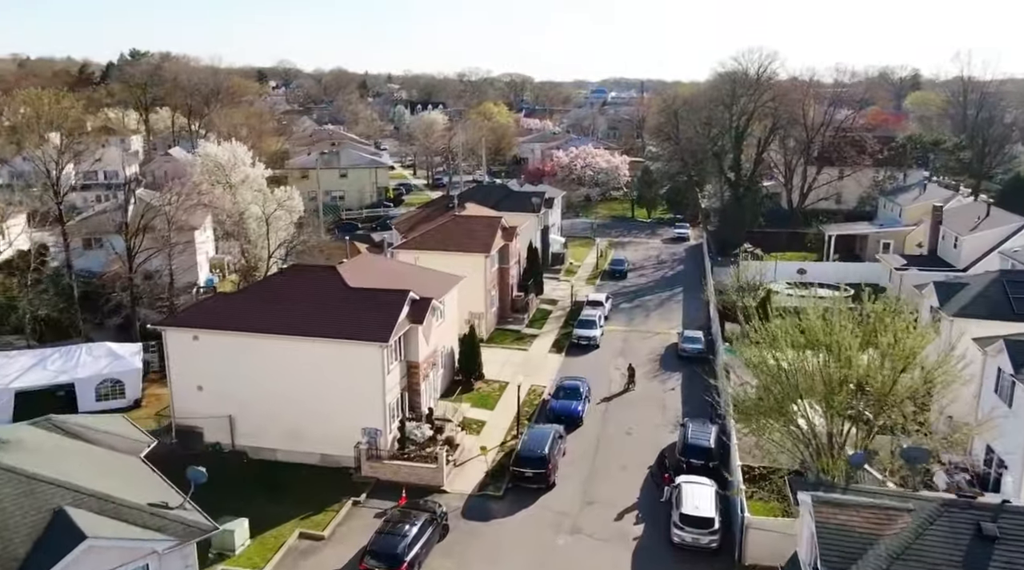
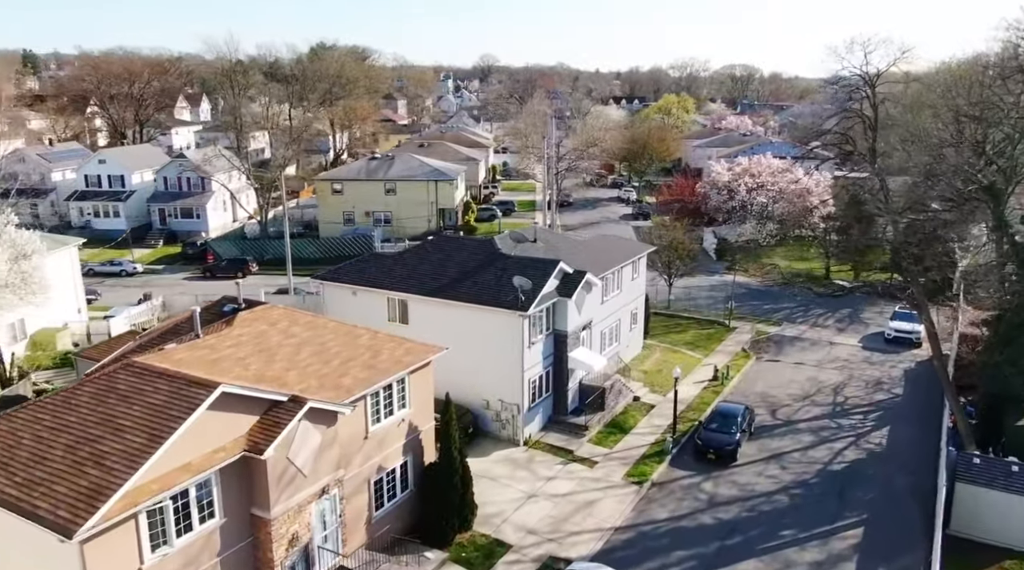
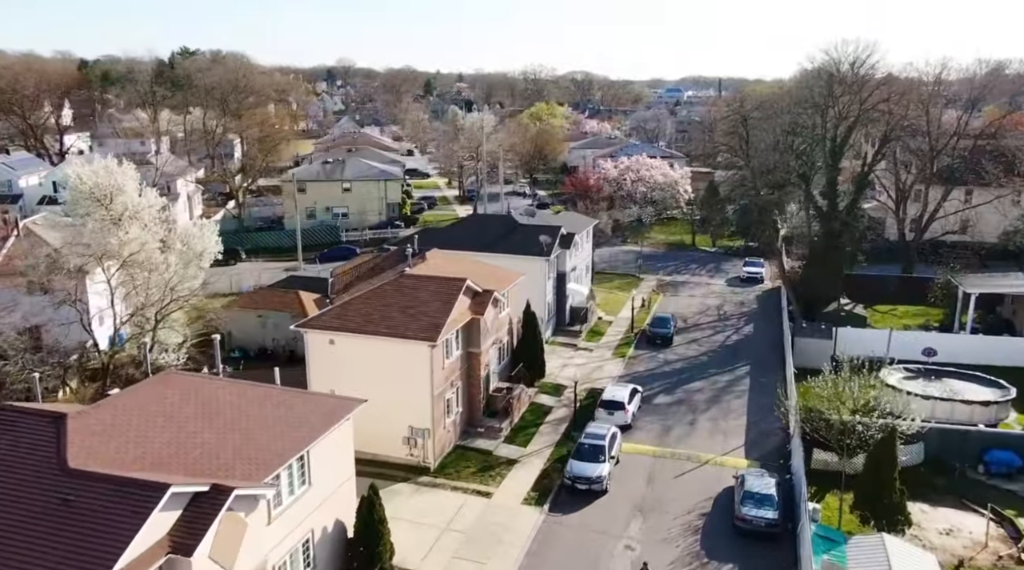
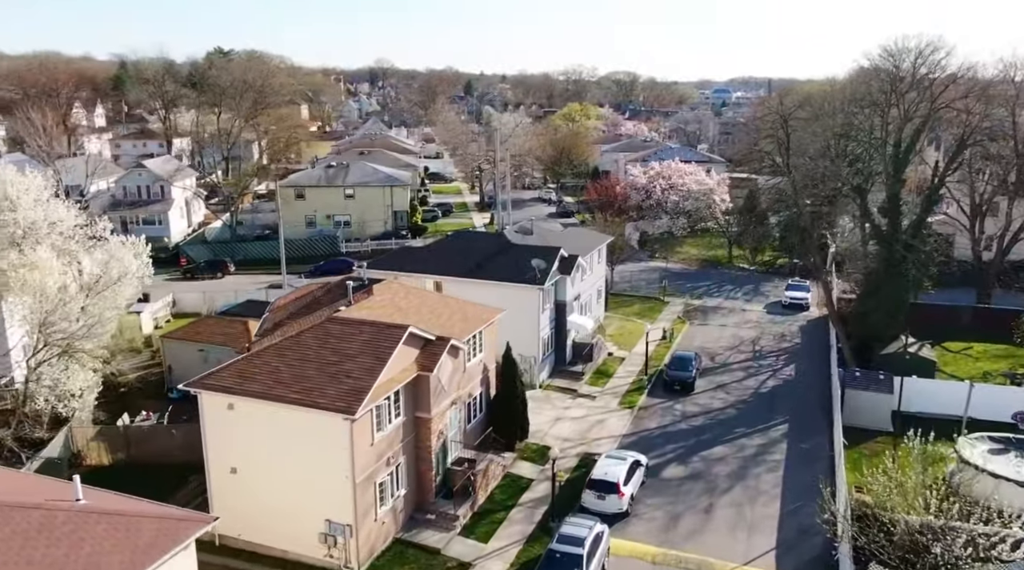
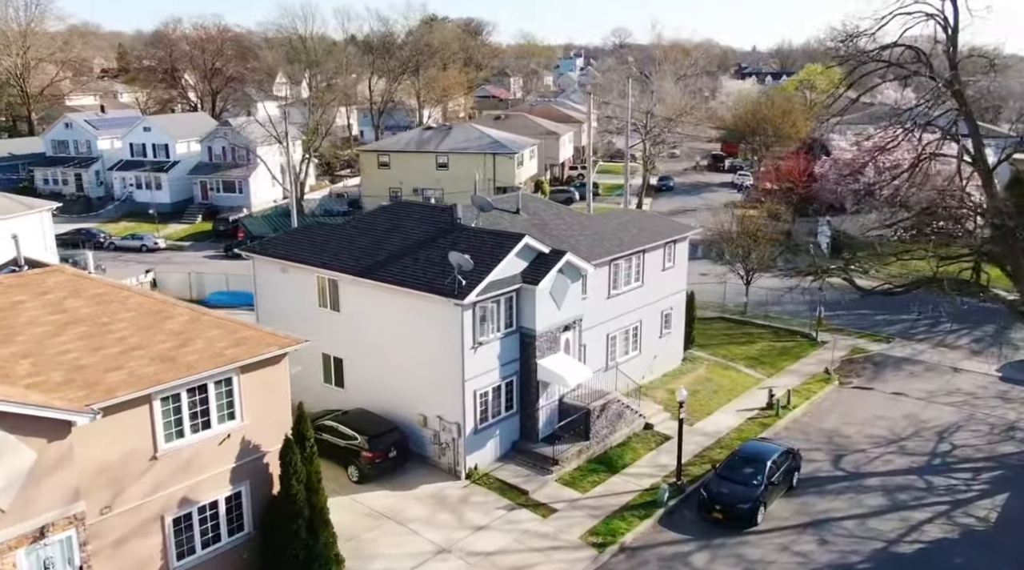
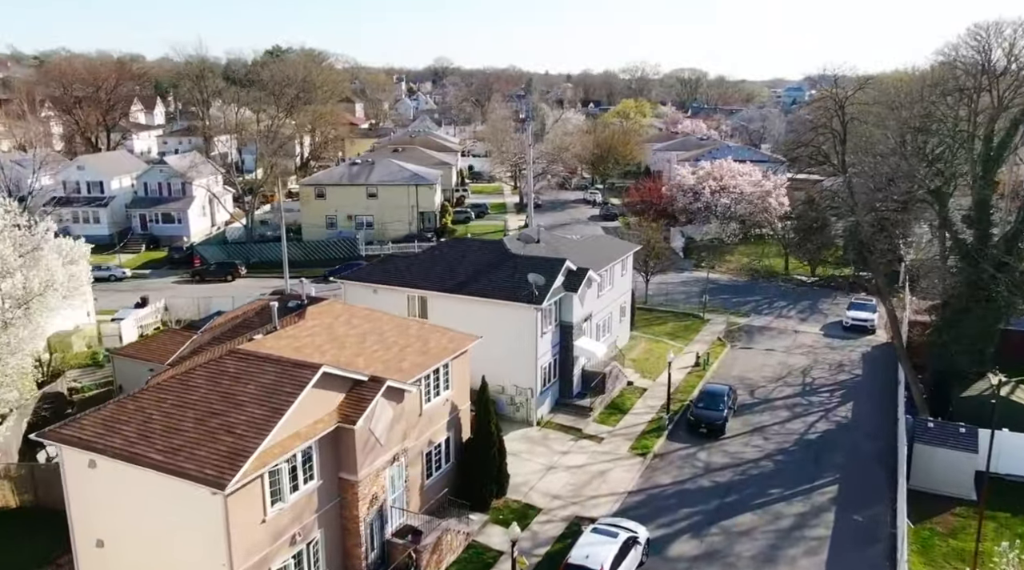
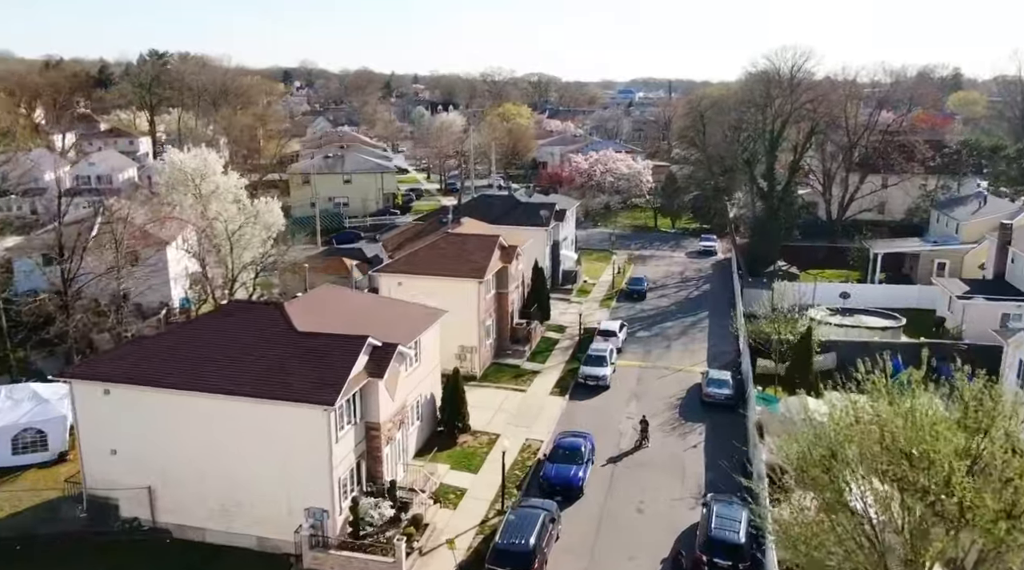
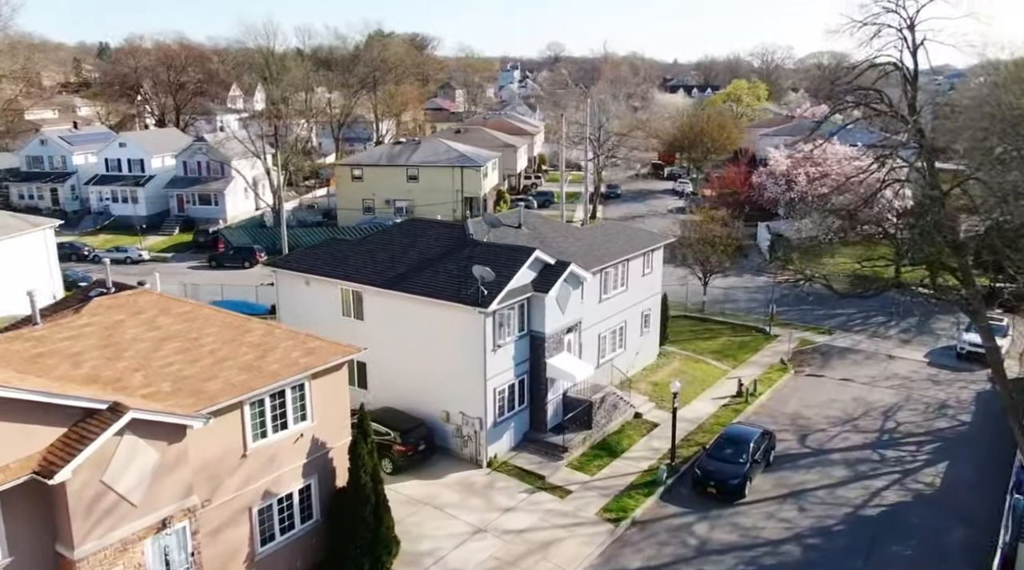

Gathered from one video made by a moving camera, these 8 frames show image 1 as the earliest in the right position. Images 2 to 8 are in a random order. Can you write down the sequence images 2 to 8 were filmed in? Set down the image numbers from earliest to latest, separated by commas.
7, 3, 4, 6, 2, 8, 5
